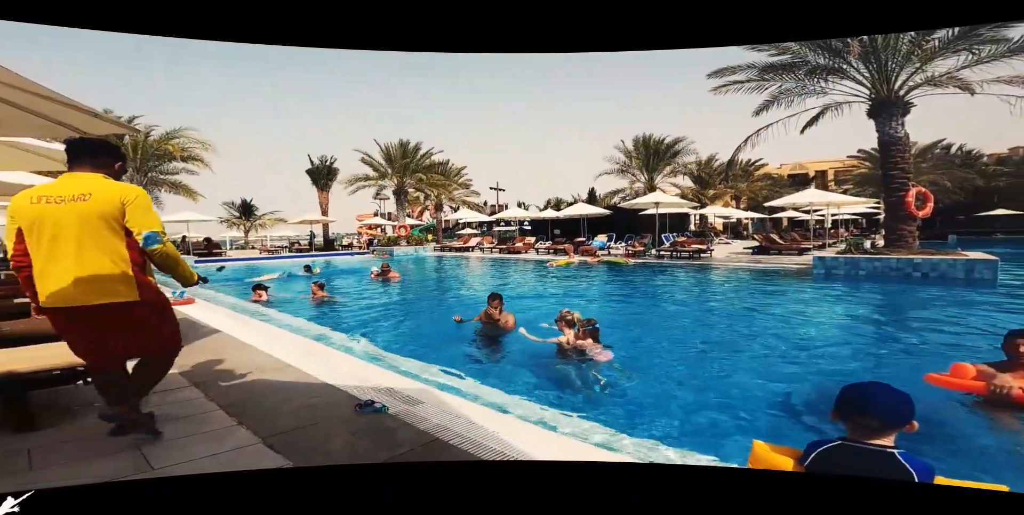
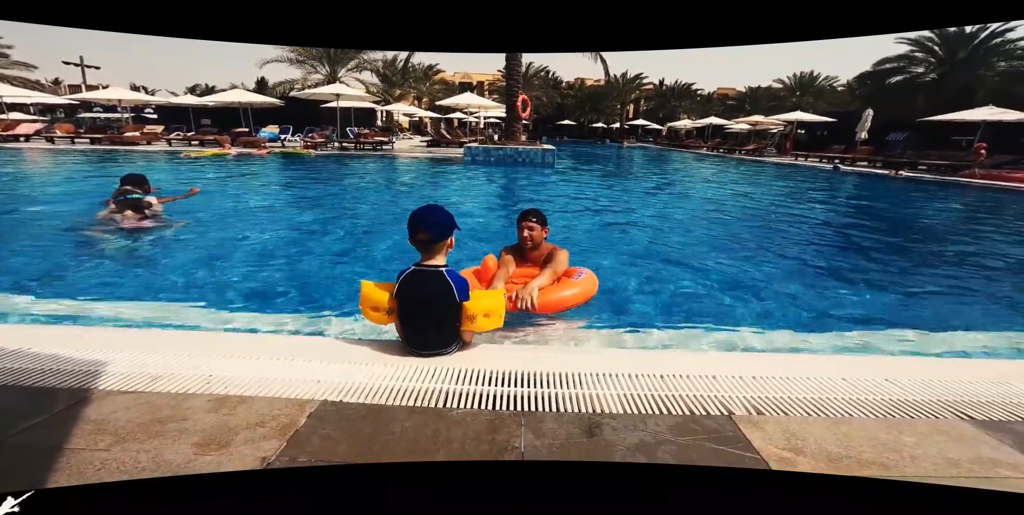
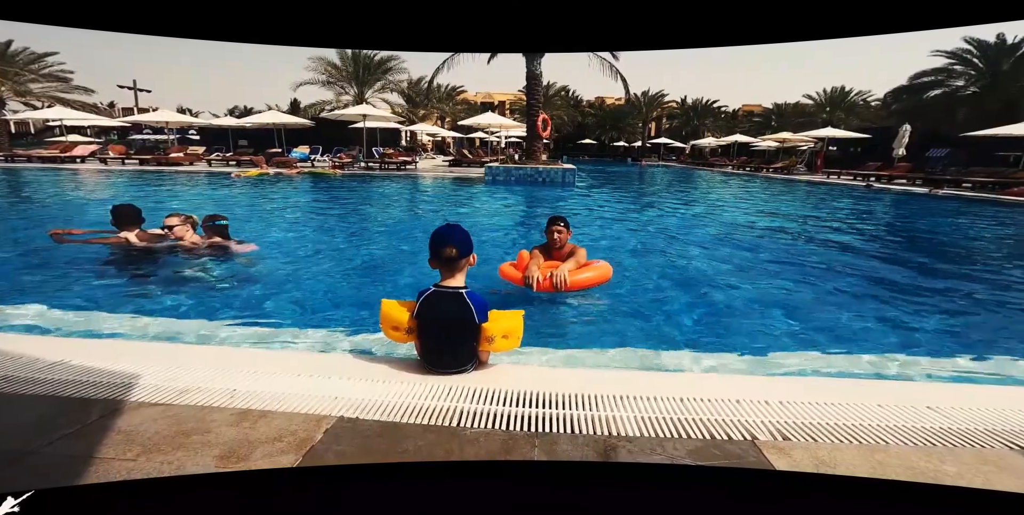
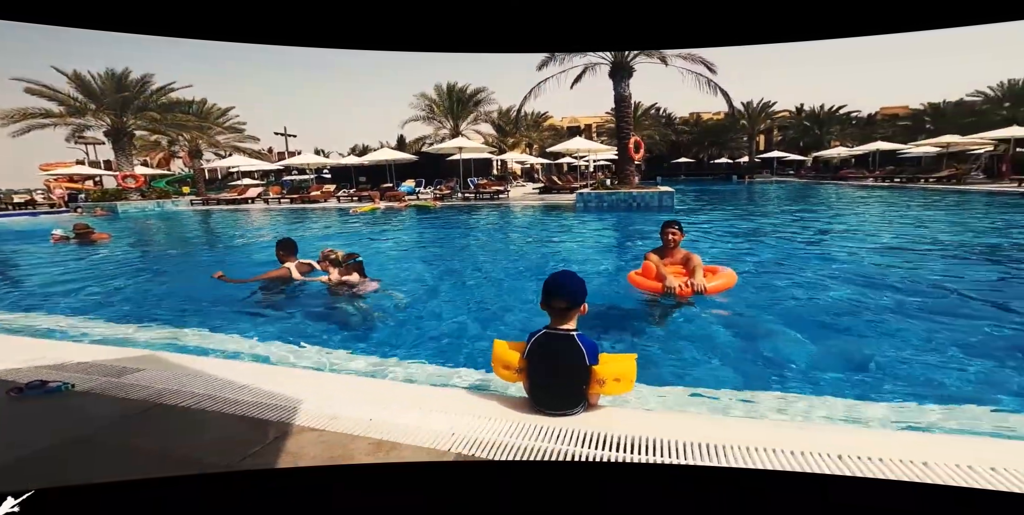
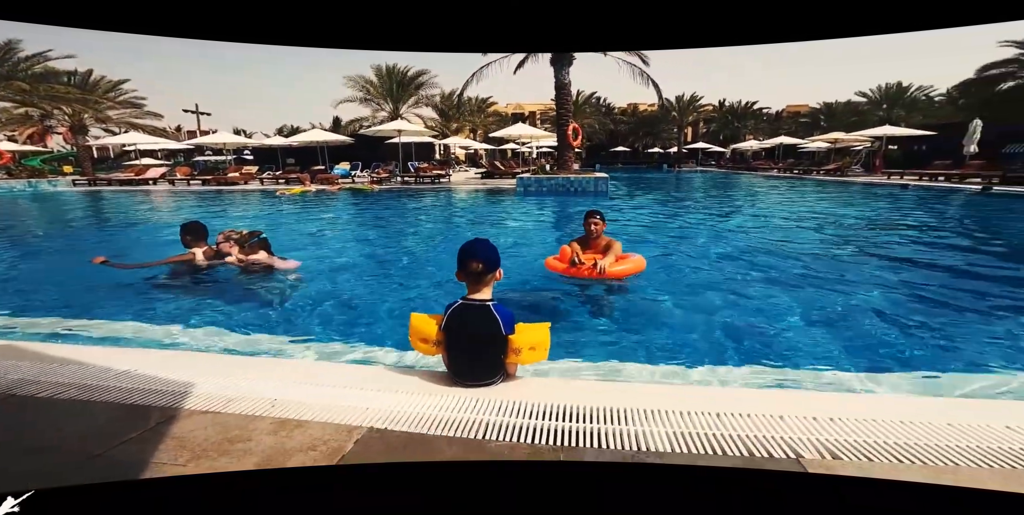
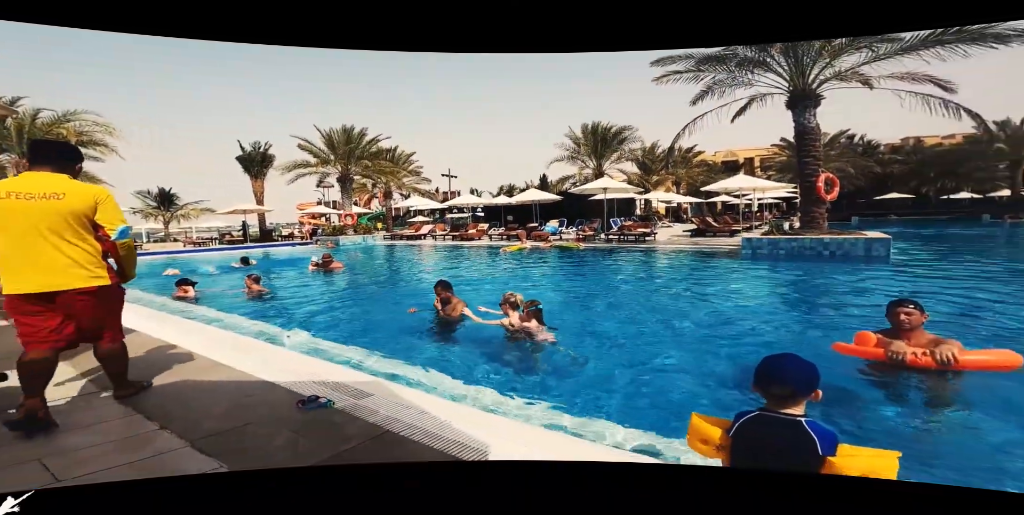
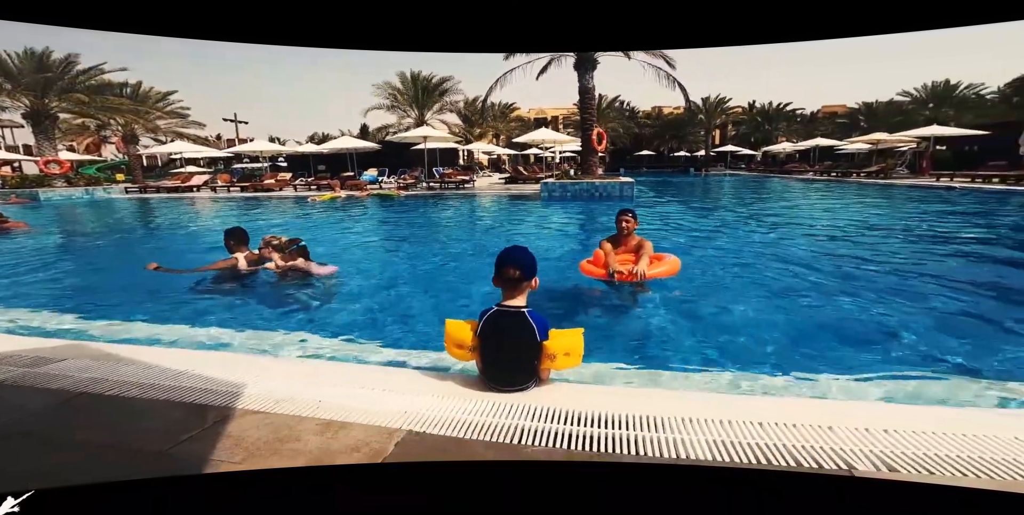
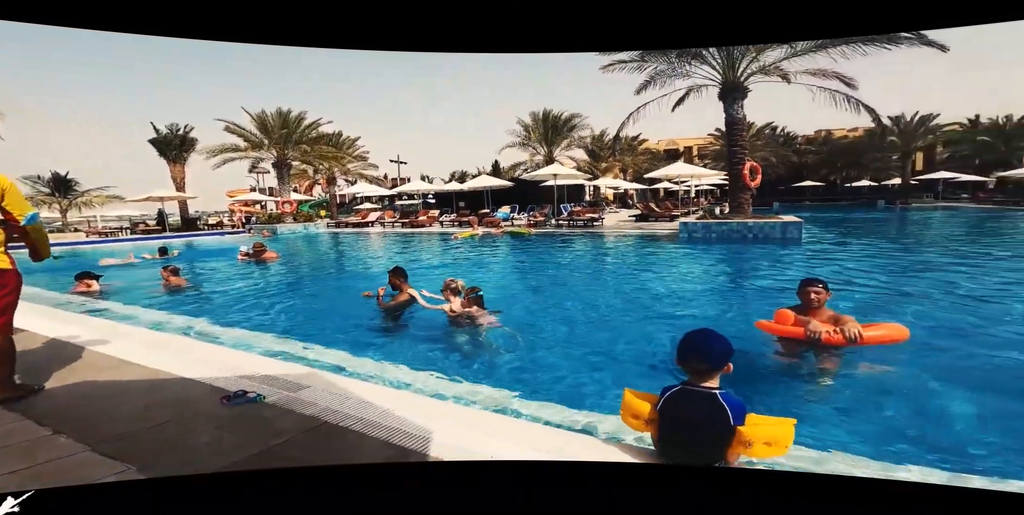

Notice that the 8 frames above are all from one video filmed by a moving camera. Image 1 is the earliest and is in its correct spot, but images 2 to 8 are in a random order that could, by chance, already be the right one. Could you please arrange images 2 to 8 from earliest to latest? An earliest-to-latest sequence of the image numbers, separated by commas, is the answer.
6, 8, 4, 7, 5, 3, 2
